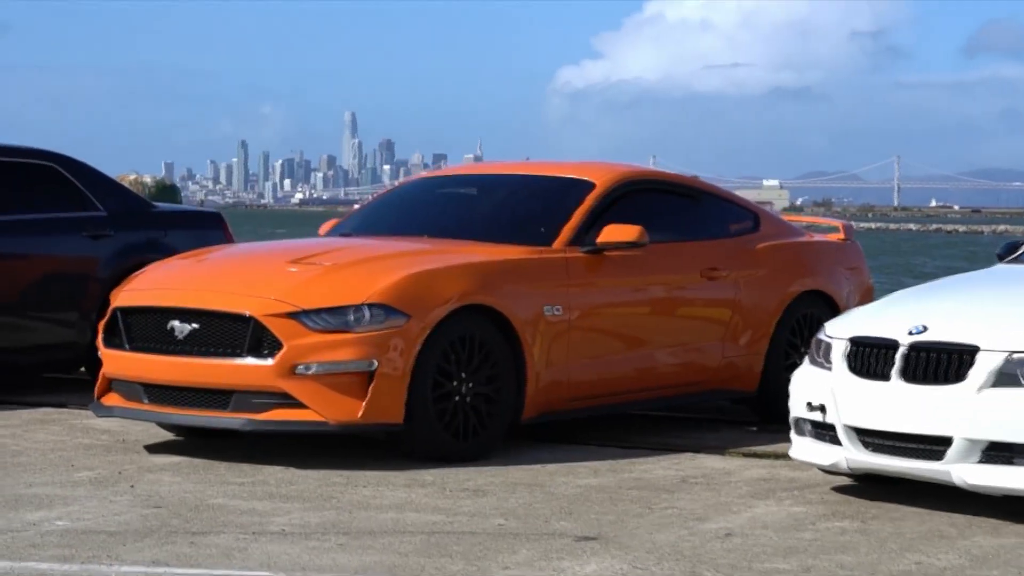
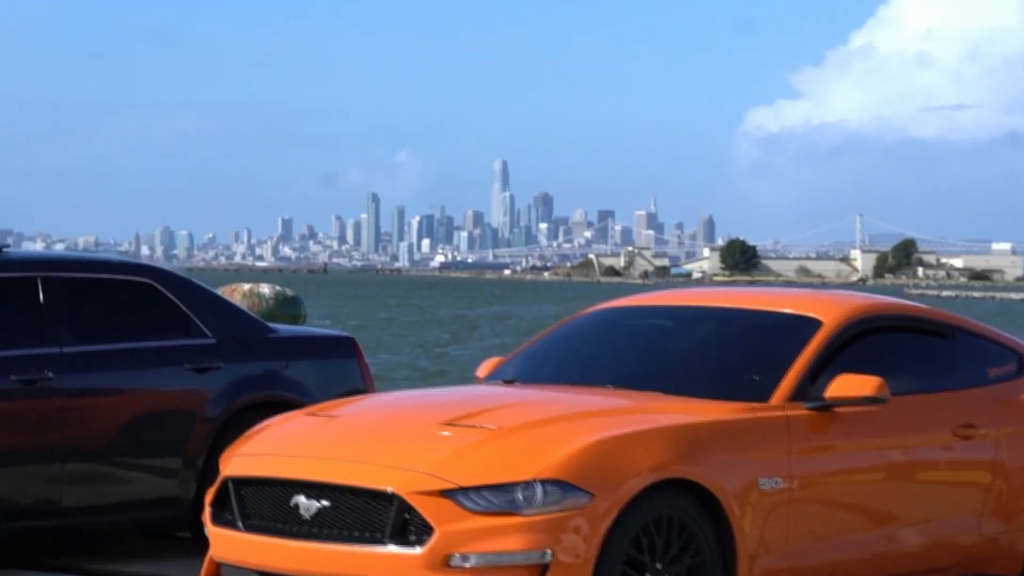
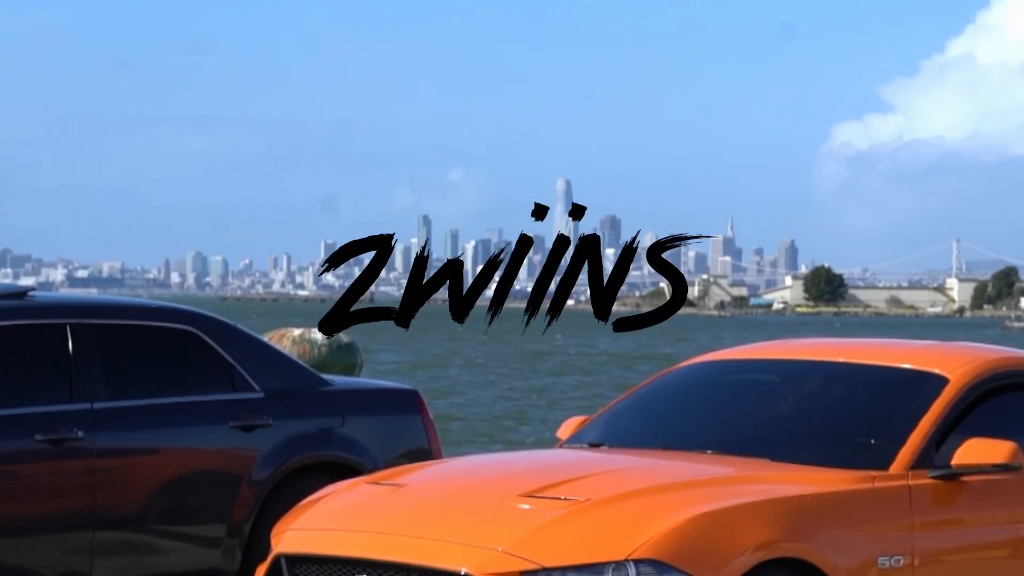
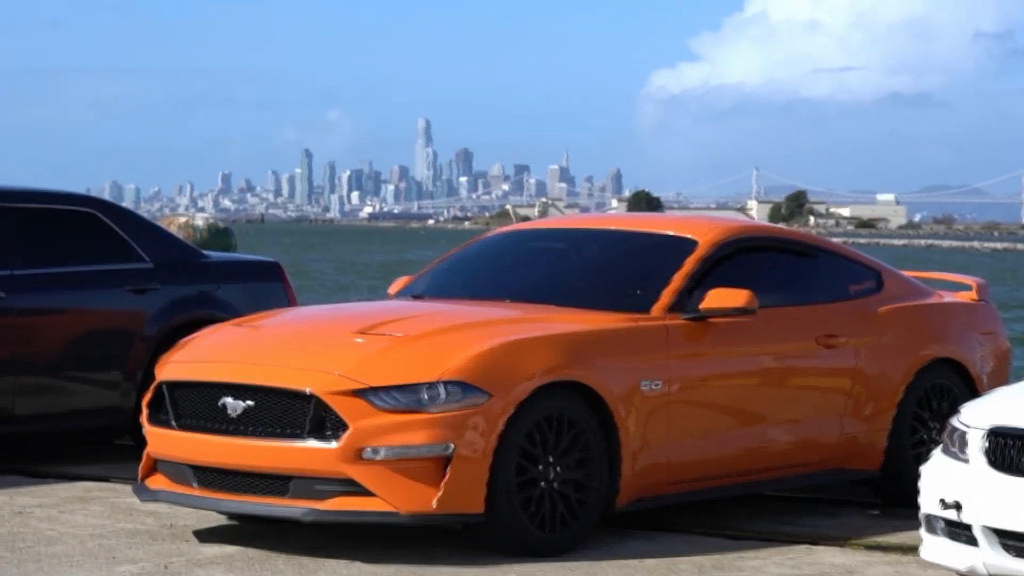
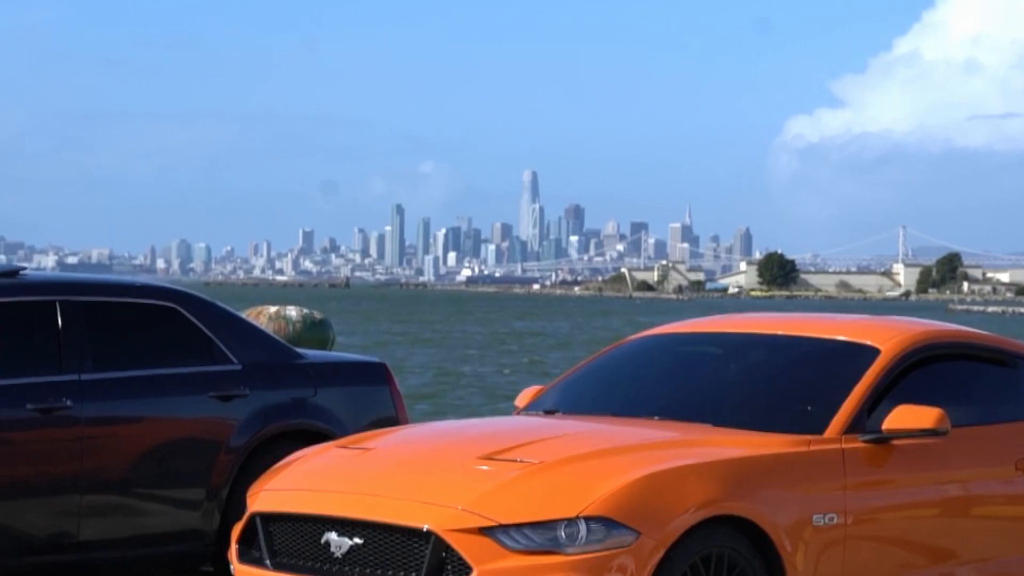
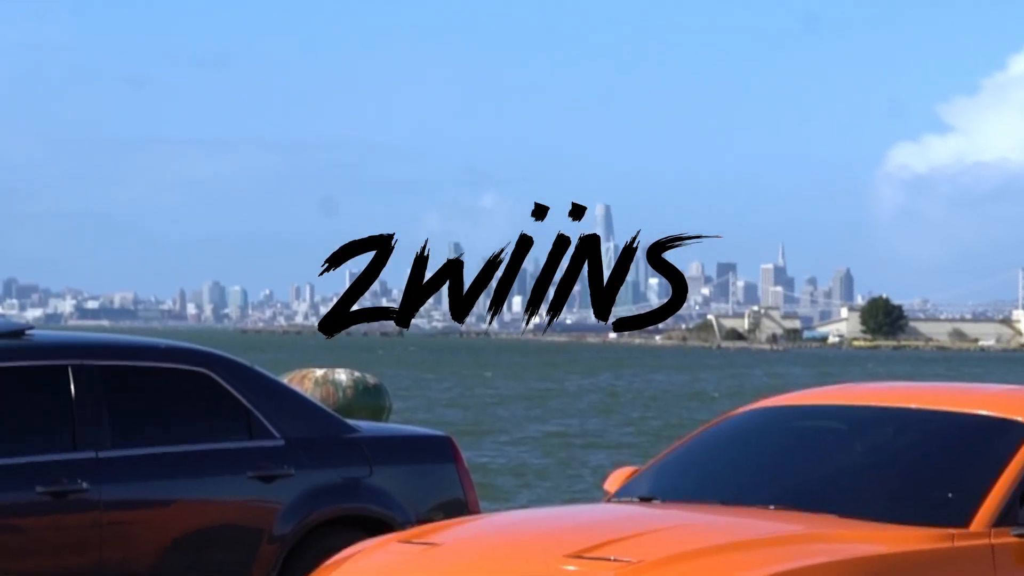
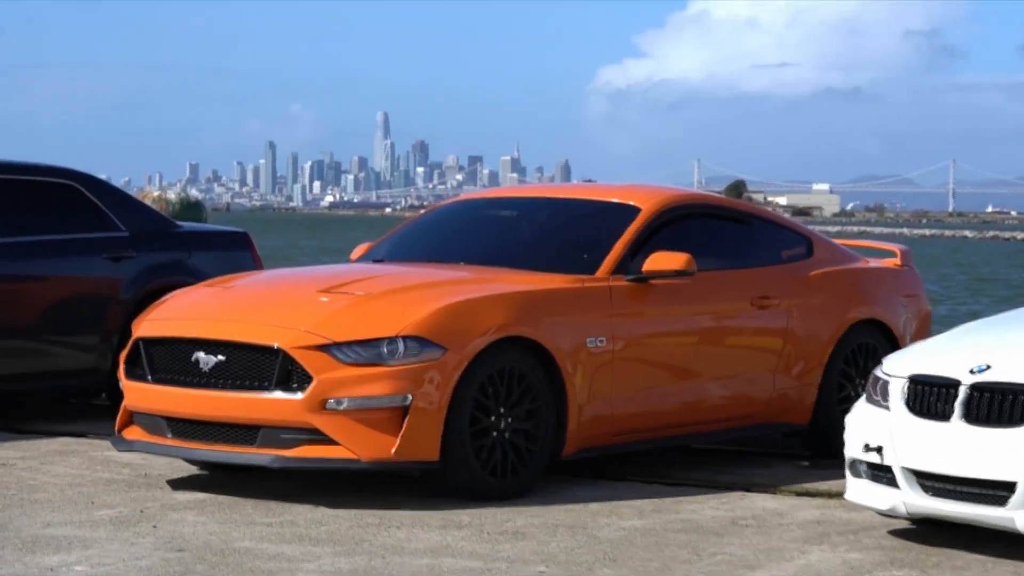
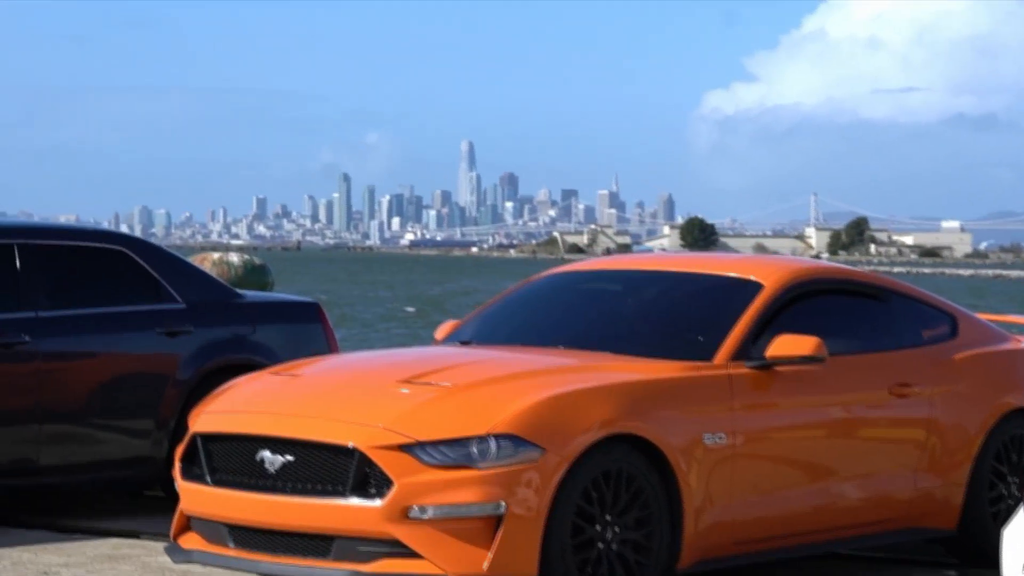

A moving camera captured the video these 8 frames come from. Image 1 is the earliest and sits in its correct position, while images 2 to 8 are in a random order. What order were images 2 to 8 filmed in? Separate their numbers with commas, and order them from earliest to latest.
7, 4, 8, 2, 5, 3, 6
